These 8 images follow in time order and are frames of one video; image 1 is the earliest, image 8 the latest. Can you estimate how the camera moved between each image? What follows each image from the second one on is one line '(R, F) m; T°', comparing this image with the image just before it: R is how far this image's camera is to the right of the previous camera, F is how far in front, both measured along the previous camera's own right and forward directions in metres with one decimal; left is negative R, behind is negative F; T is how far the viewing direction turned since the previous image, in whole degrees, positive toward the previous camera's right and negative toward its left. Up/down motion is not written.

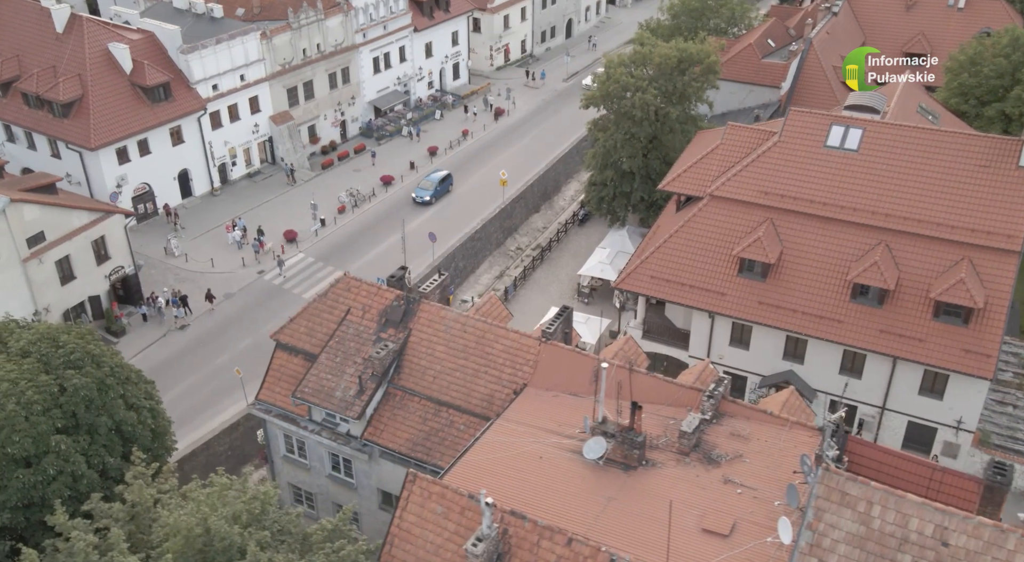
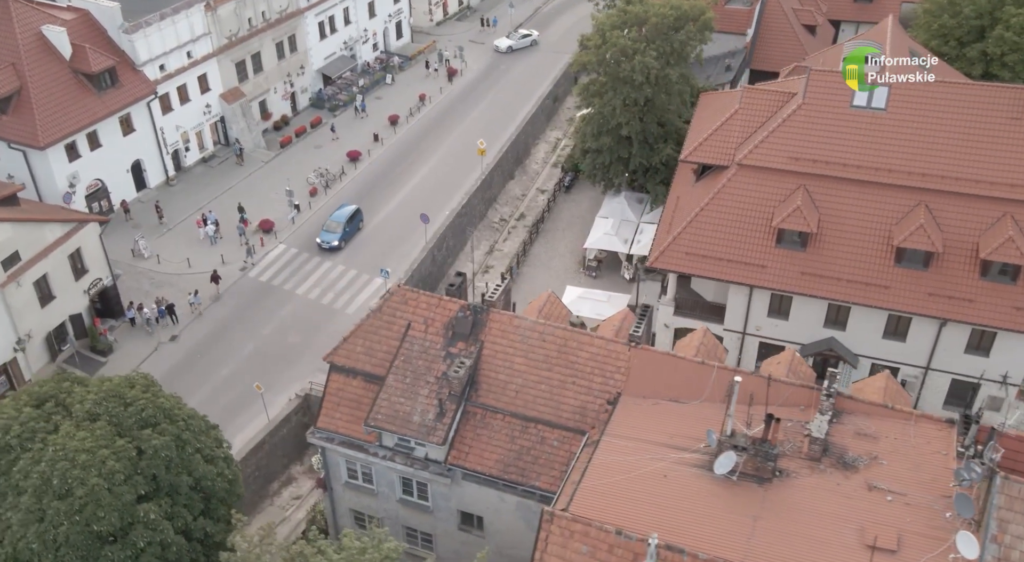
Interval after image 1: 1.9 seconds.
(-5.9, +2.4) m; +6°
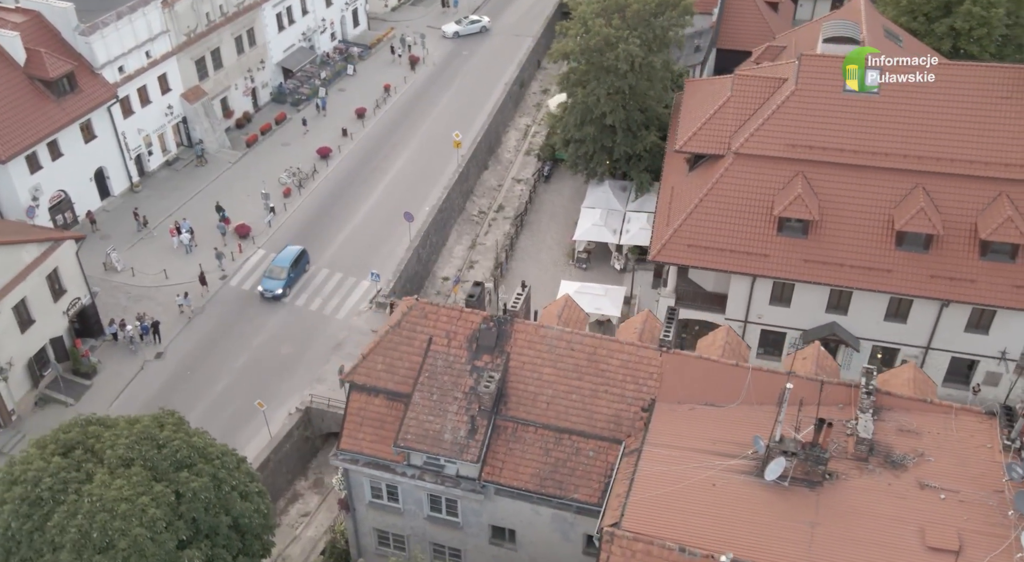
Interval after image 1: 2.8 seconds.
(-2.8, +0.8) m; +4°
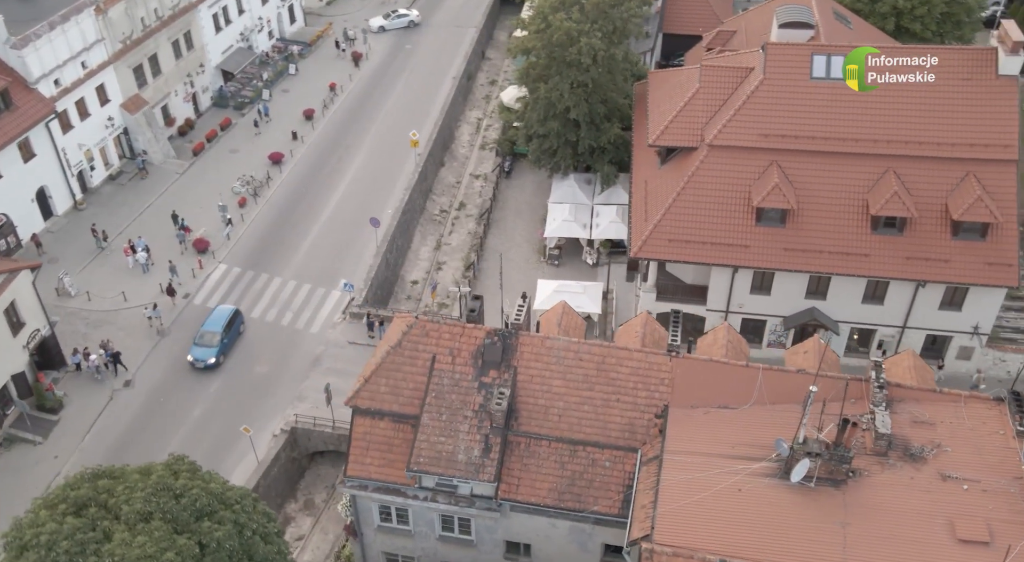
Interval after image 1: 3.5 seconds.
(-2.4, +0.6) m; +4°
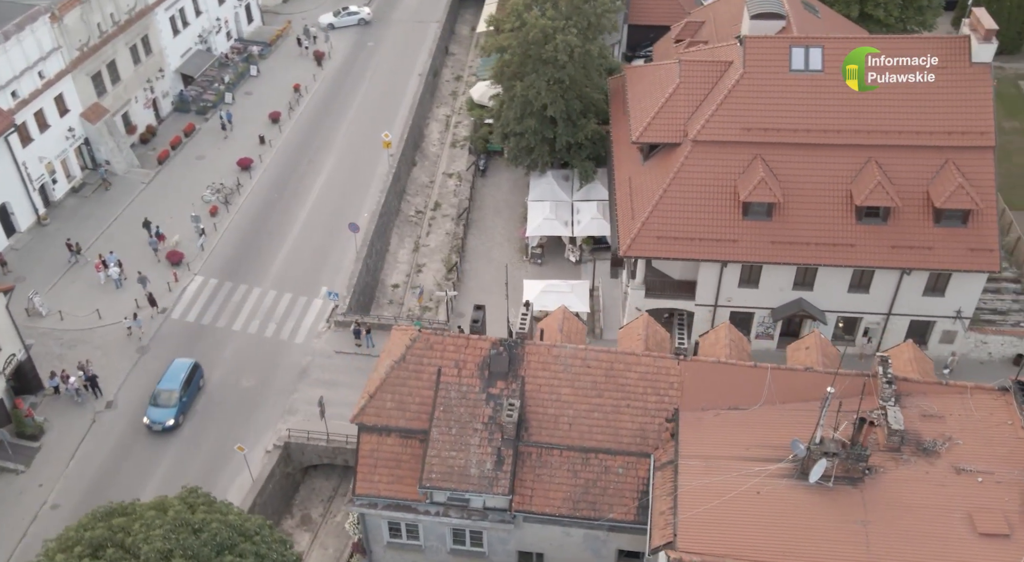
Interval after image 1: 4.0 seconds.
(-1.7, +0.4) m; +3°
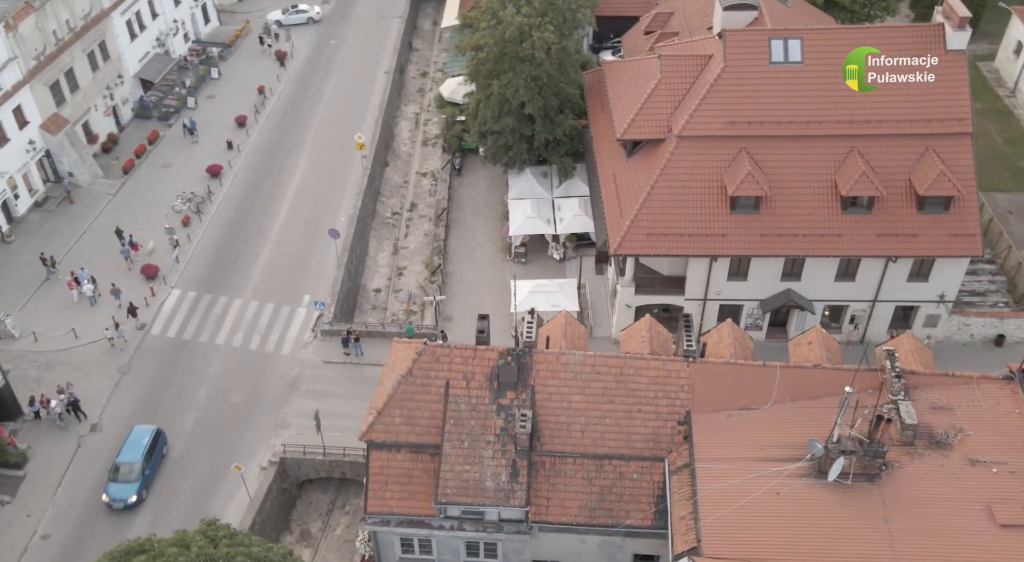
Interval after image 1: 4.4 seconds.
(-1.7, +0.4) m; +3°
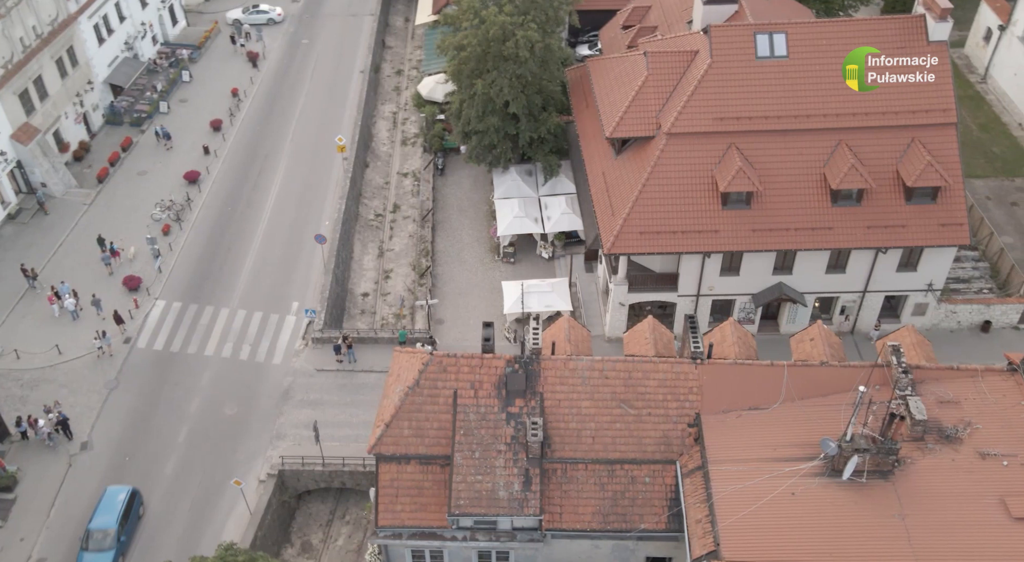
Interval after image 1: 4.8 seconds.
(-1.3, +0.3) m; +2°
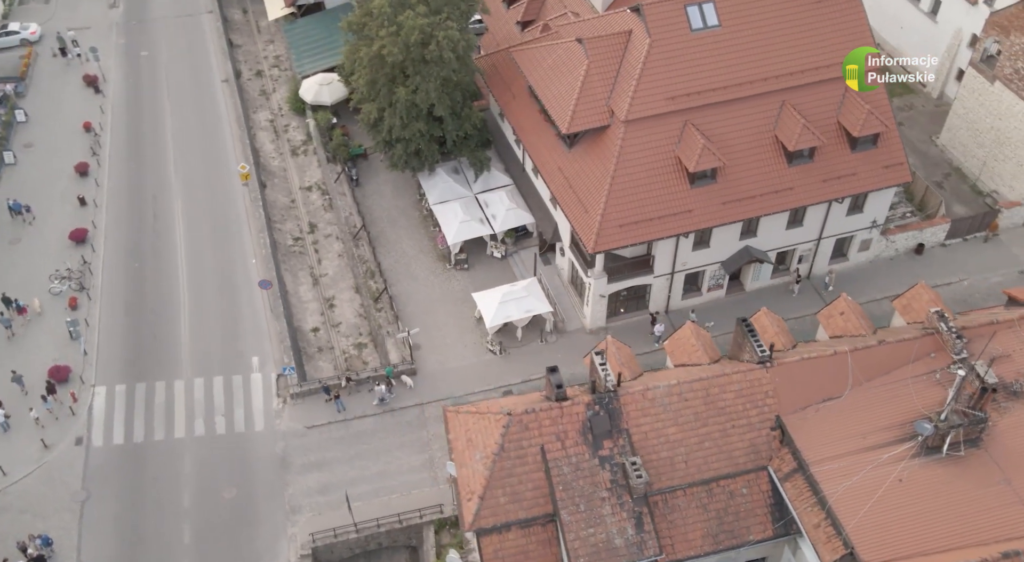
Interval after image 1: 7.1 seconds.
(-7.7, +2.3) m; +12°
